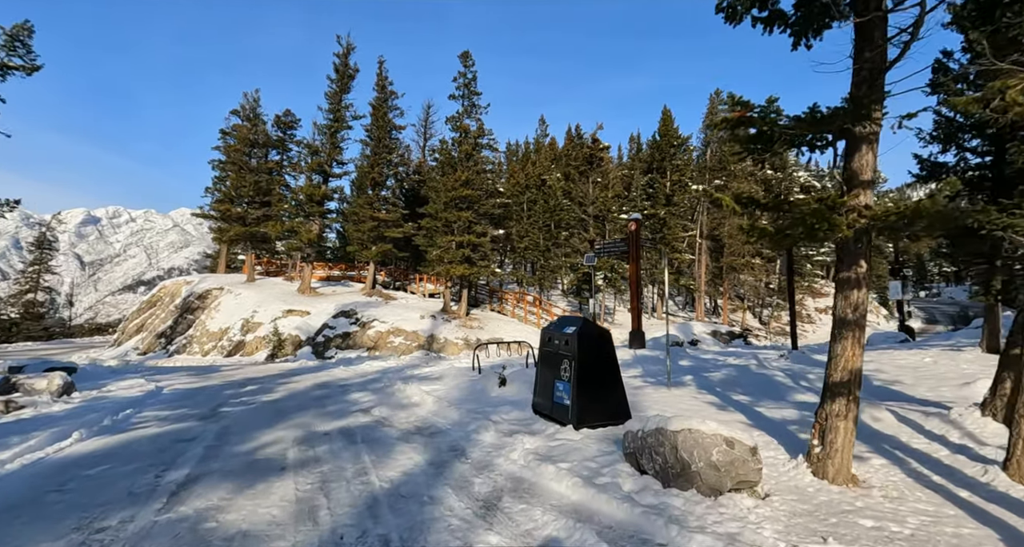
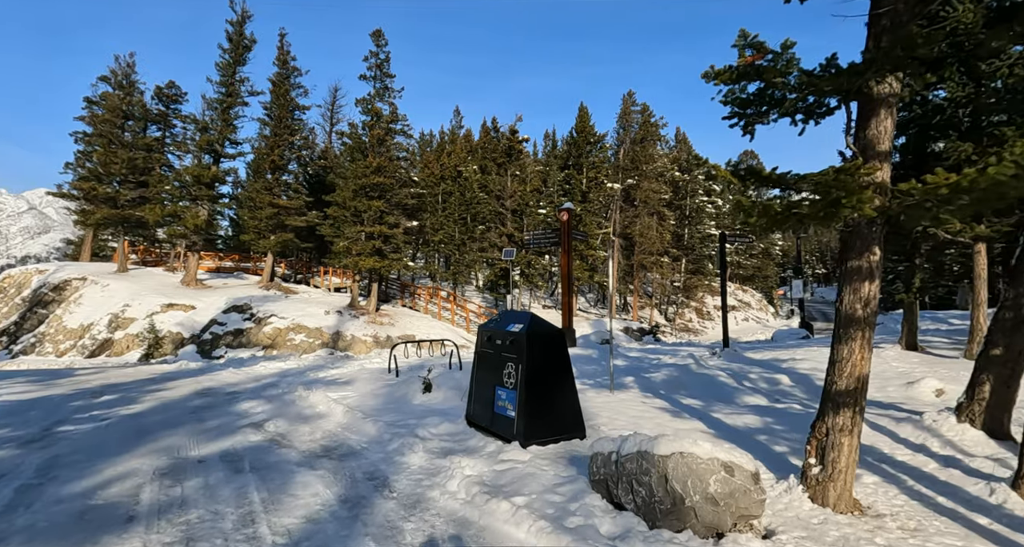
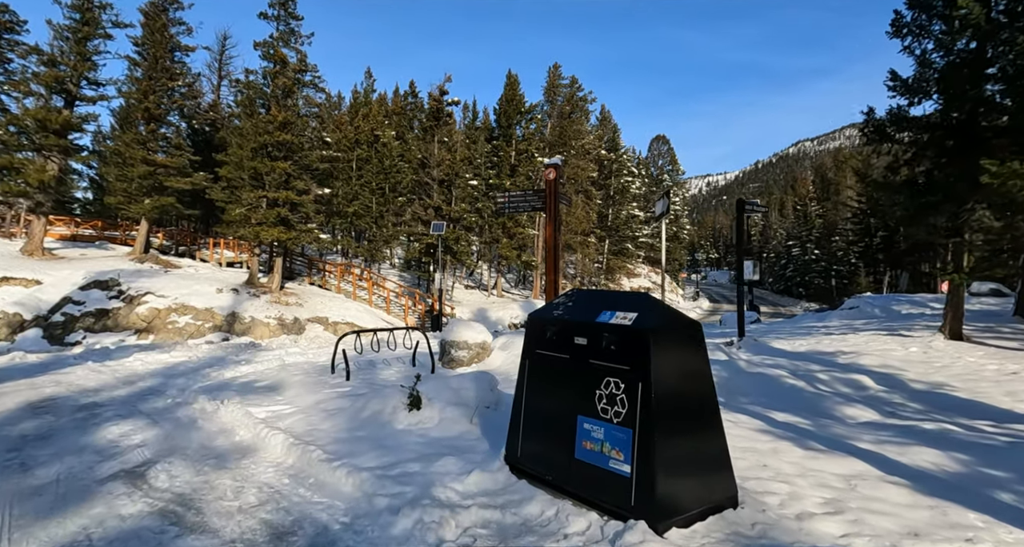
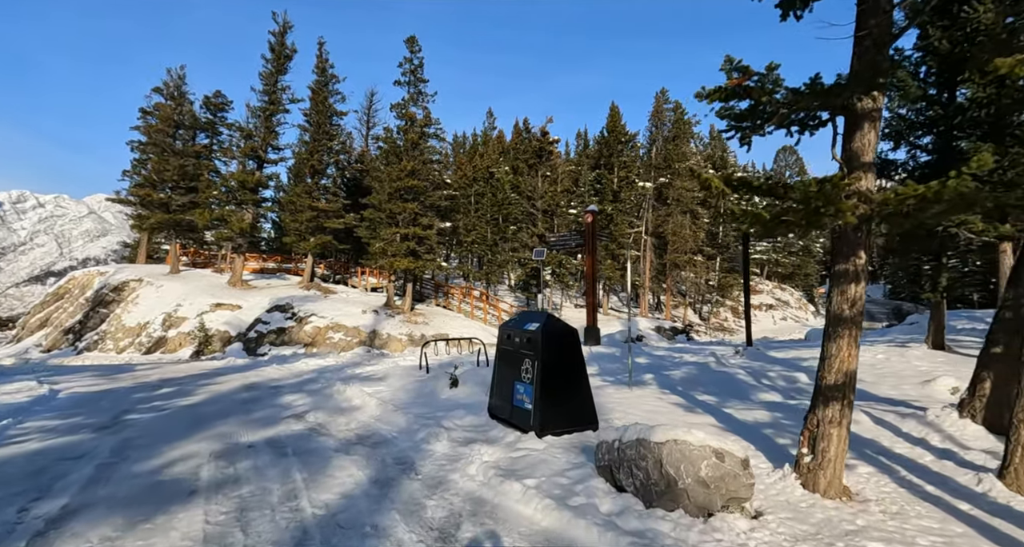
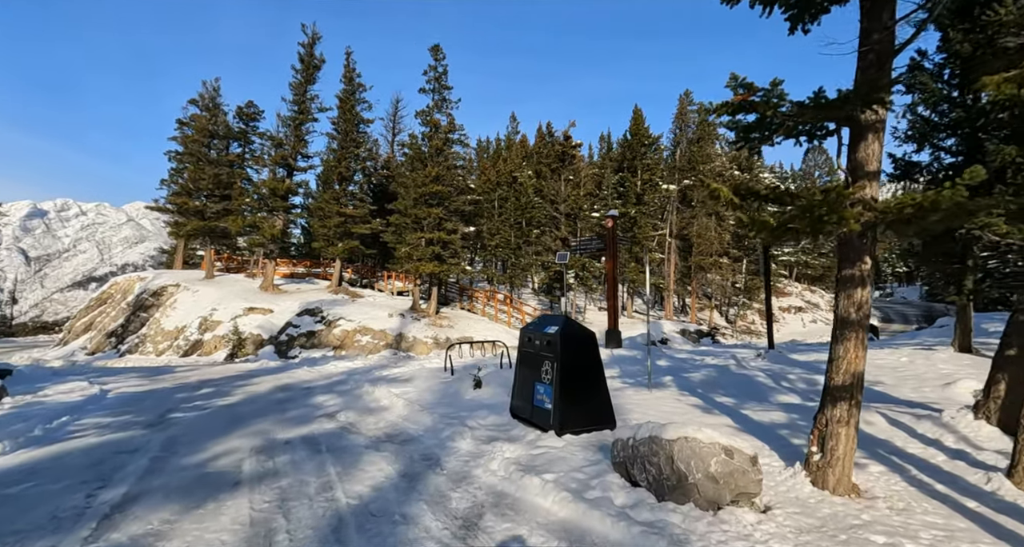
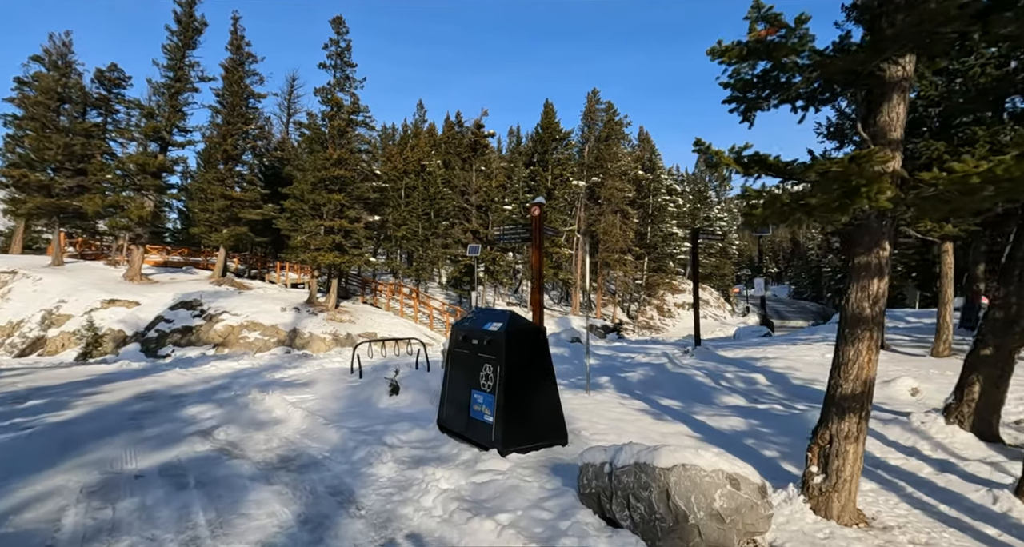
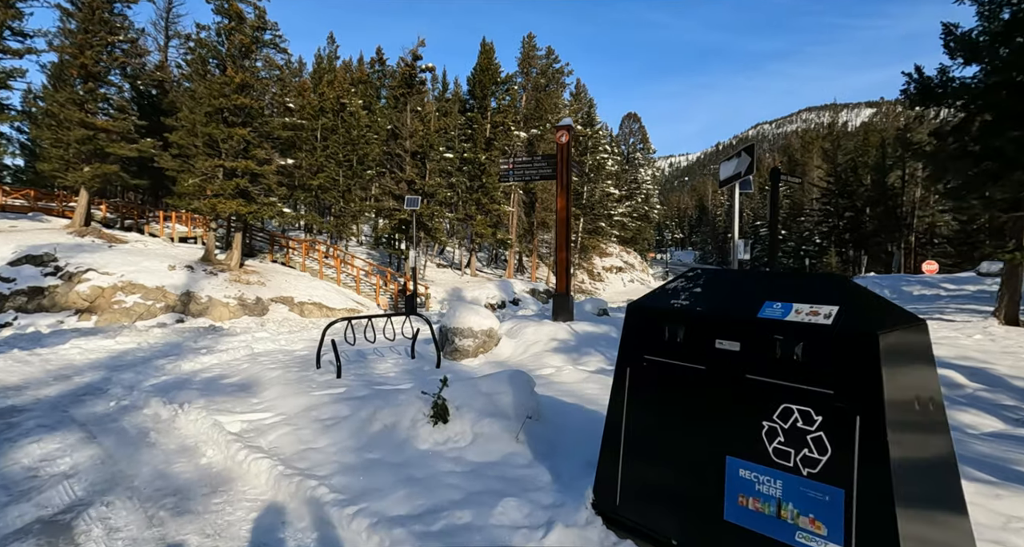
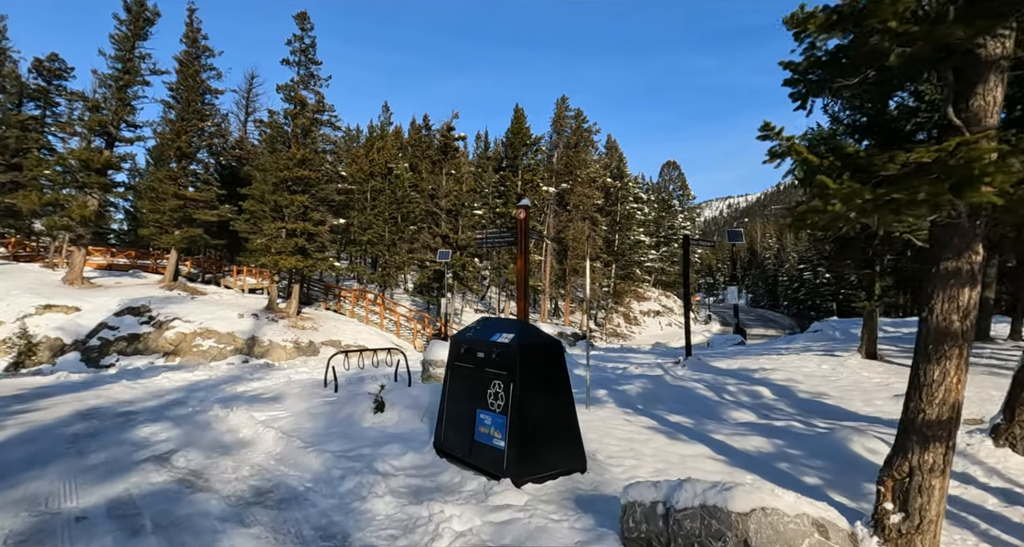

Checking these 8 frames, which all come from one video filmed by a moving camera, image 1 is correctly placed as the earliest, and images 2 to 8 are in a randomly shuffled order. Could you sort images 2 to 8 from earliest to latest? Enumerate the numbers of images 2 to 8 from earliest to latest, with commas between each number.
5, 4, 2, 6, 8, 3, 7
